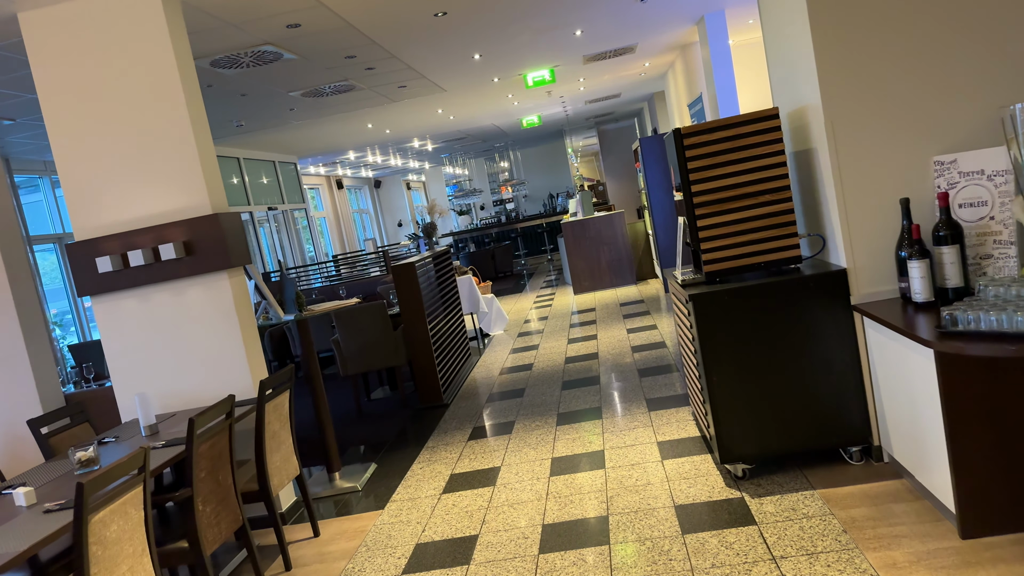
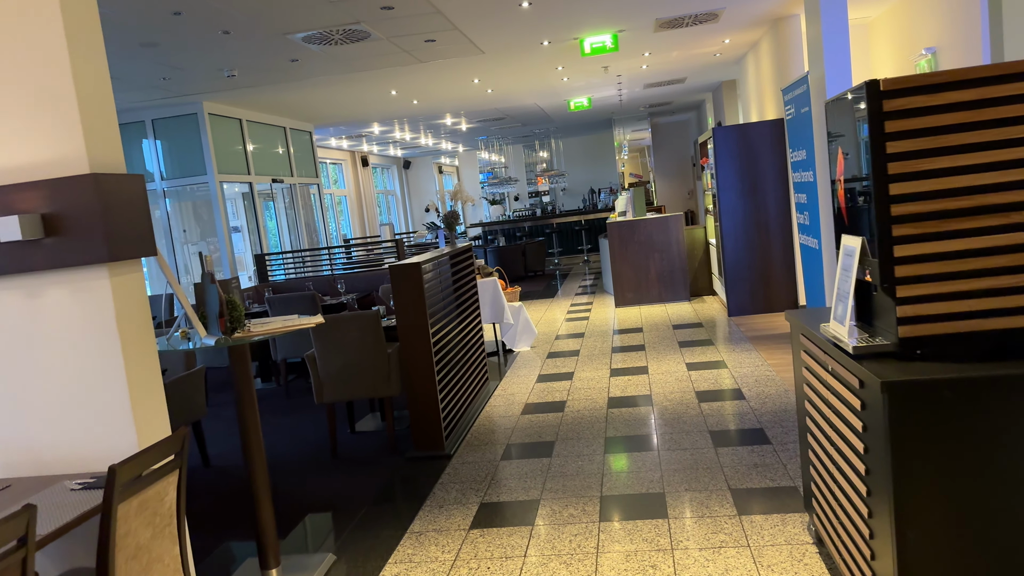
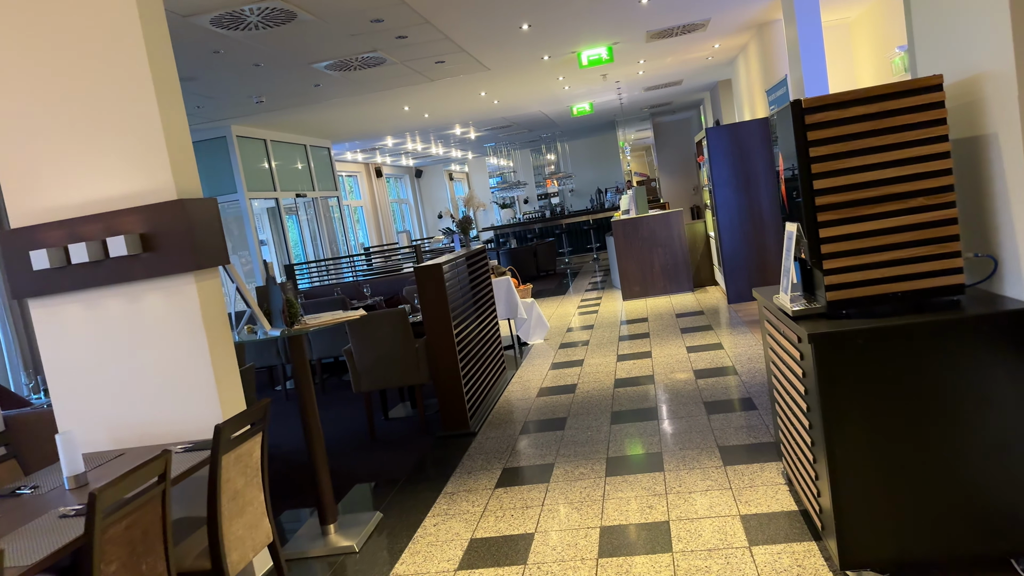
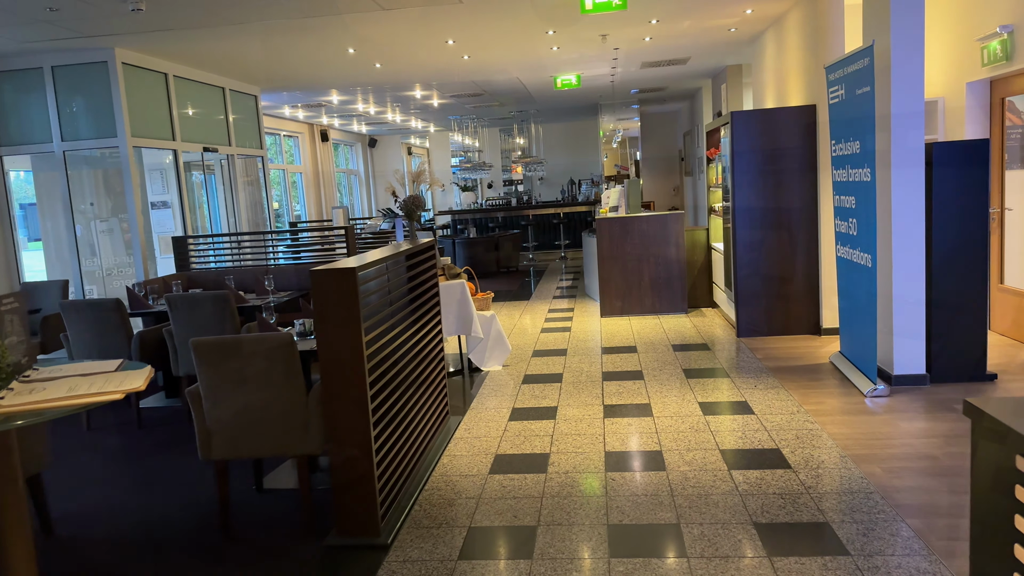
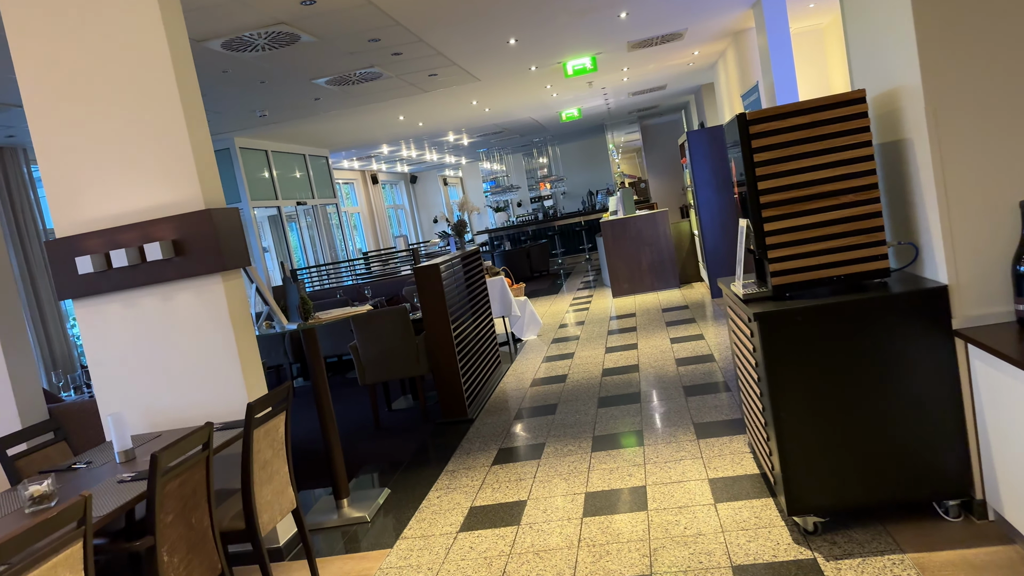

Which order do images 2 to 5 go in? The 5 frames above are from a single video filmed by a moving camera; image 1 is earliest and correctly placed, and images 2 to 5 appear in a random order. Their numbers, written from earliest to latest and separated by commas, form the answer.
5, 3, 2, 4
